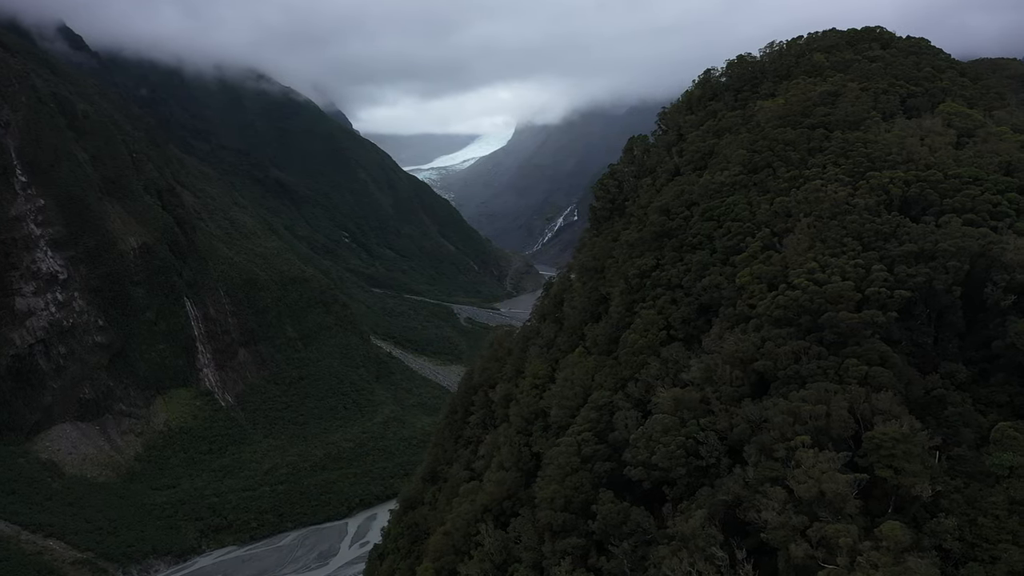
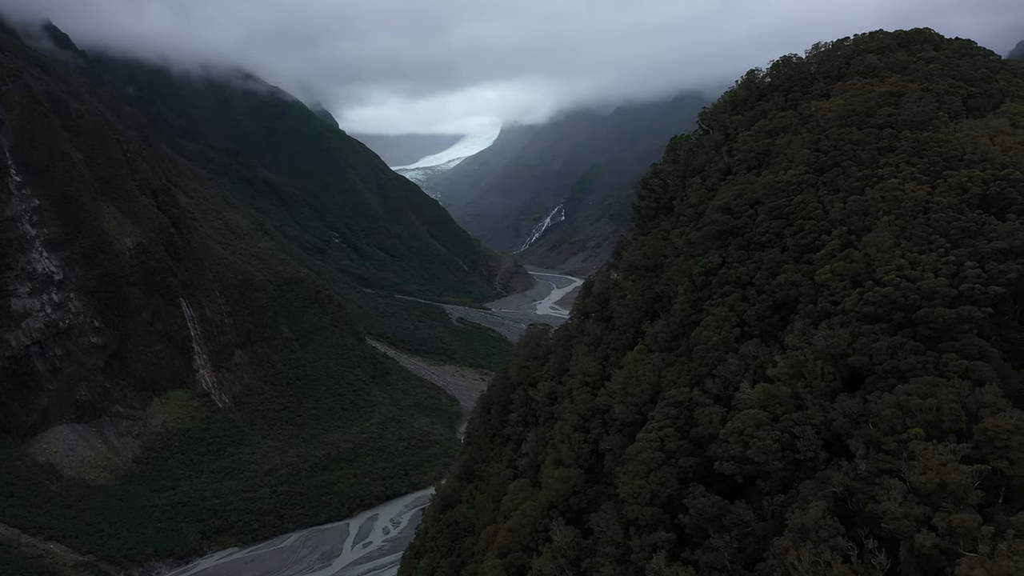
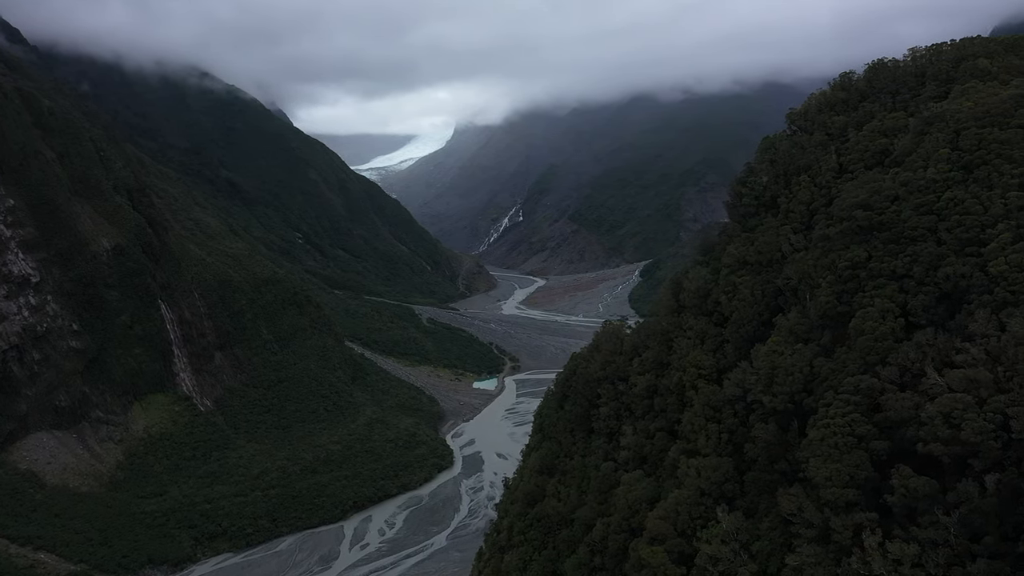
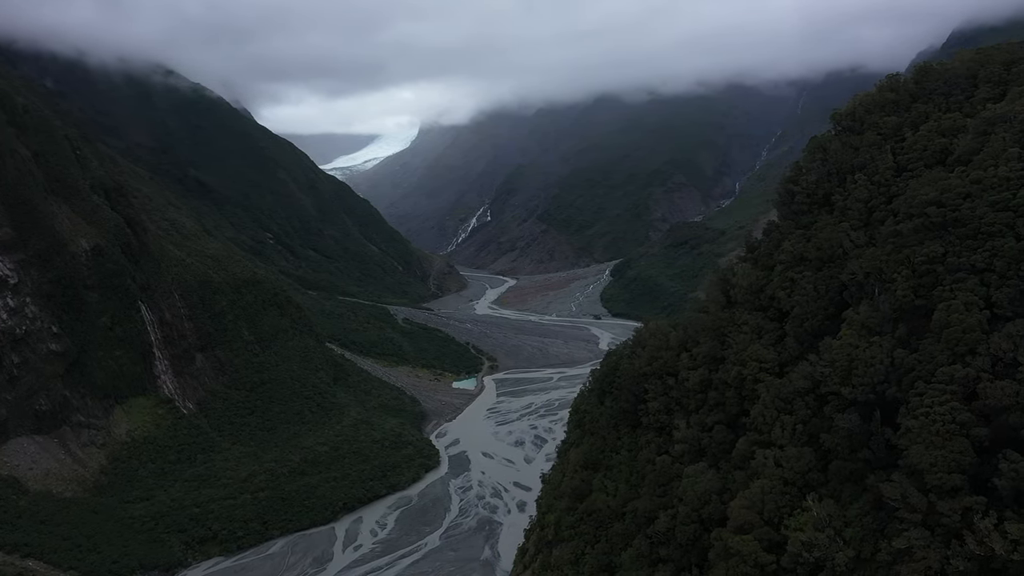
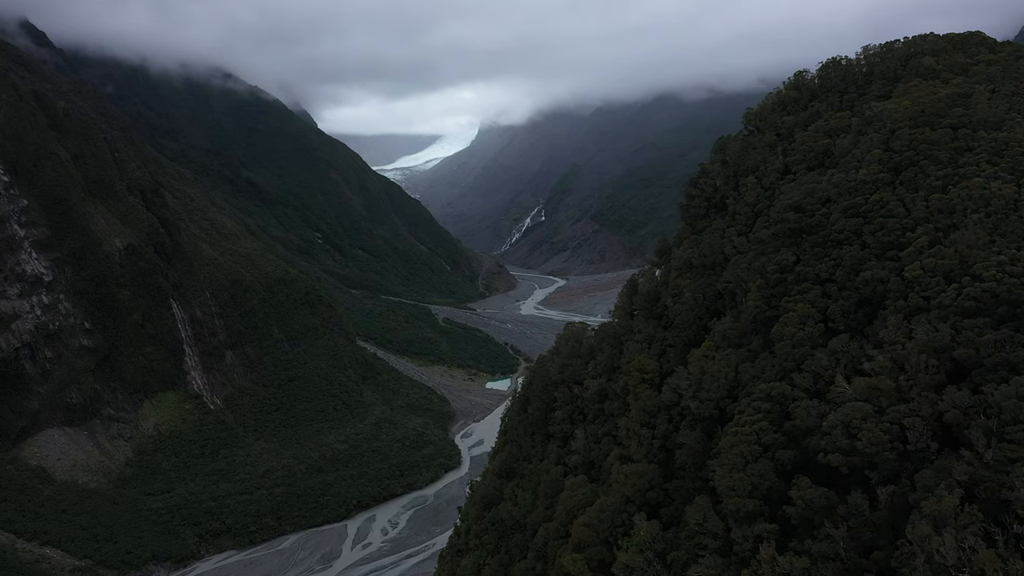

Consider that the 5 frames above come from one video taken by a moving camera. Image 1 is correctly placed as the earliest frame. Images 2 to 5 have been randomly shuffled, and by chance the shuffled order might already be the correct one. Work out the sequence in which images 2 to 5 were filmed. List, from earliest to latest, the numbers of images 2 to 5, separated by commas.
2, 5, 3, 4
